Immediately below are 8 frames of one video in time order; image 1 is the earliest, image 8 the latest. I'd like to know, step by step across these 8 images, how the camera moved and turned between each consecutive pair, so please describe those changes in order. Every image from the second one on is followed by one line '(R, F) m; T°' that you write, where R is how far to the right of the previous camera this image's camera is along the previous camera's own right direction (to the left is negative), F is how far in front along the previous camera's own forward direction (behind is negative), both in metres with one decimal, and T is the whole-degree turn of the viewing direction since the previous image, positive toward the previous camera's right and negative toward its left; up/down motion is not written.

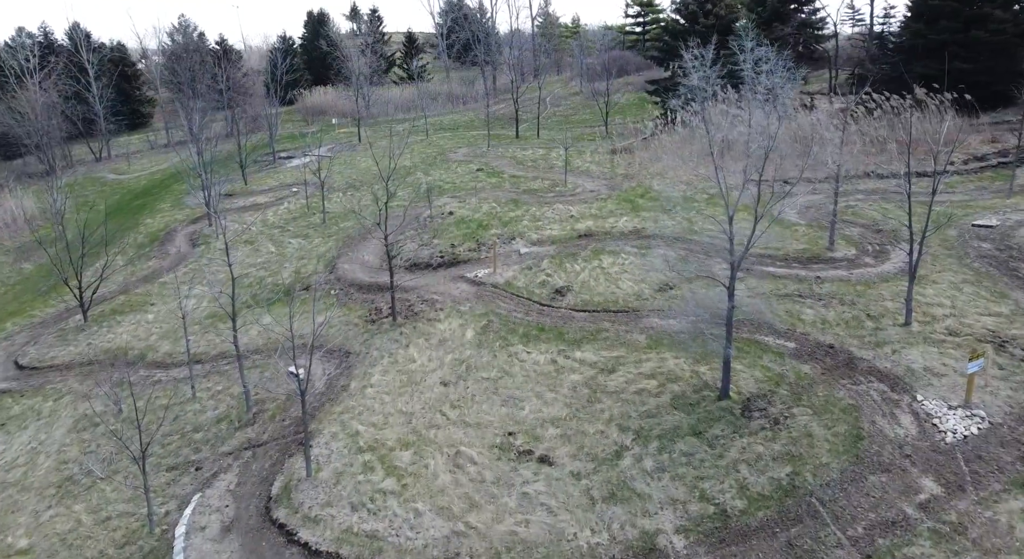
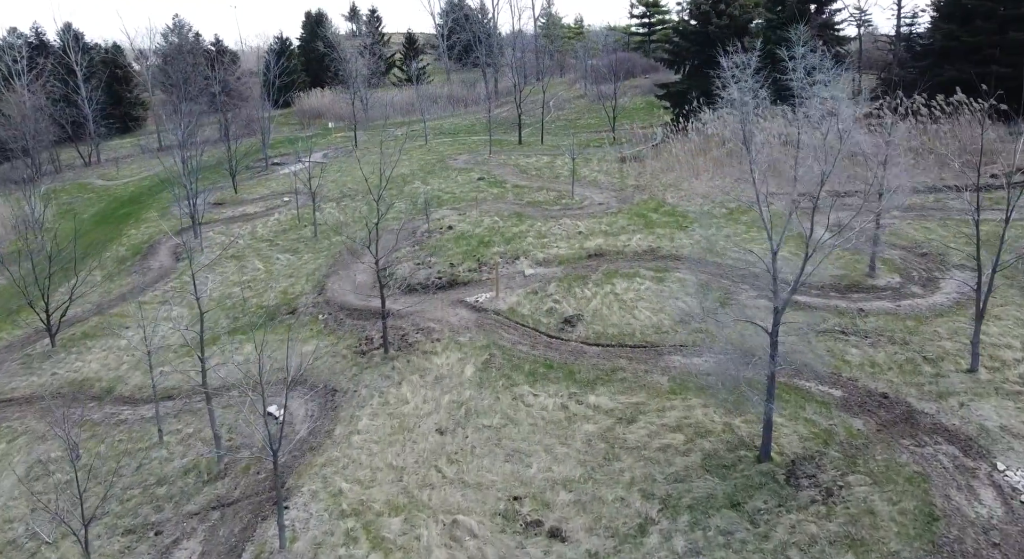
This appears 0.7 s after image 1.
(-0.1, +1.6) m; 0°
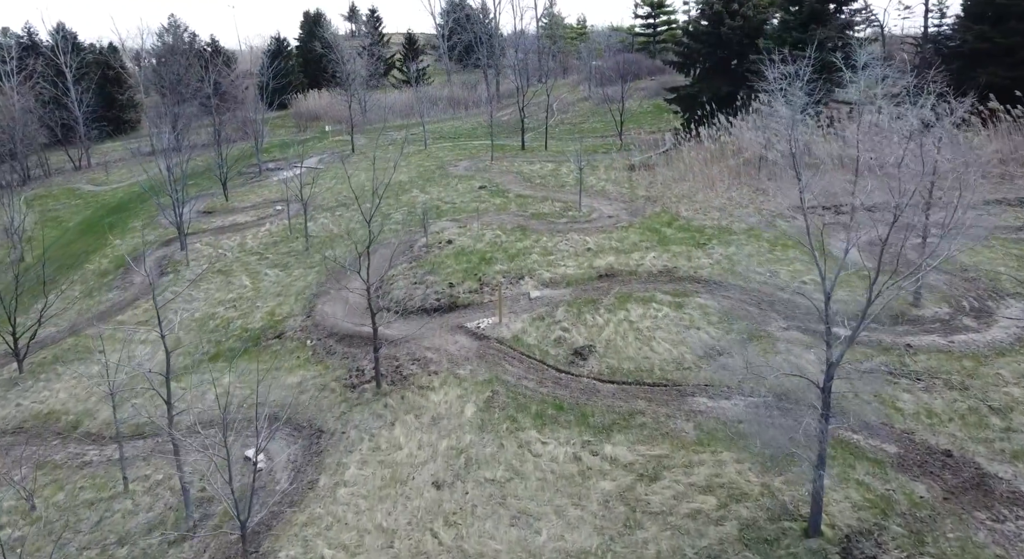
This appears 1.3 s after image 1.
(-0.1, +1.3) m; 0°
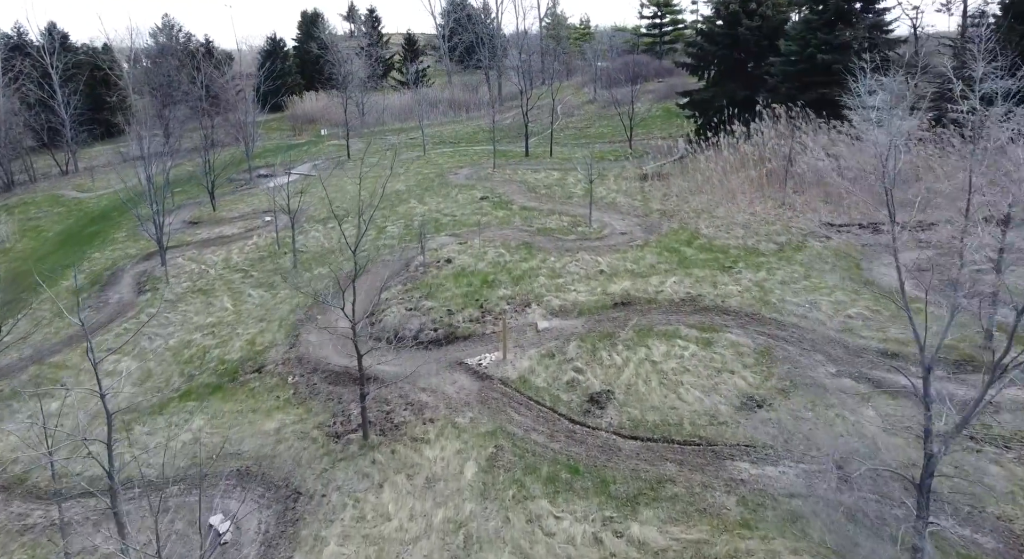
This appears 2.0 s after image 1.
(-0.1, +1.7) m; 0°
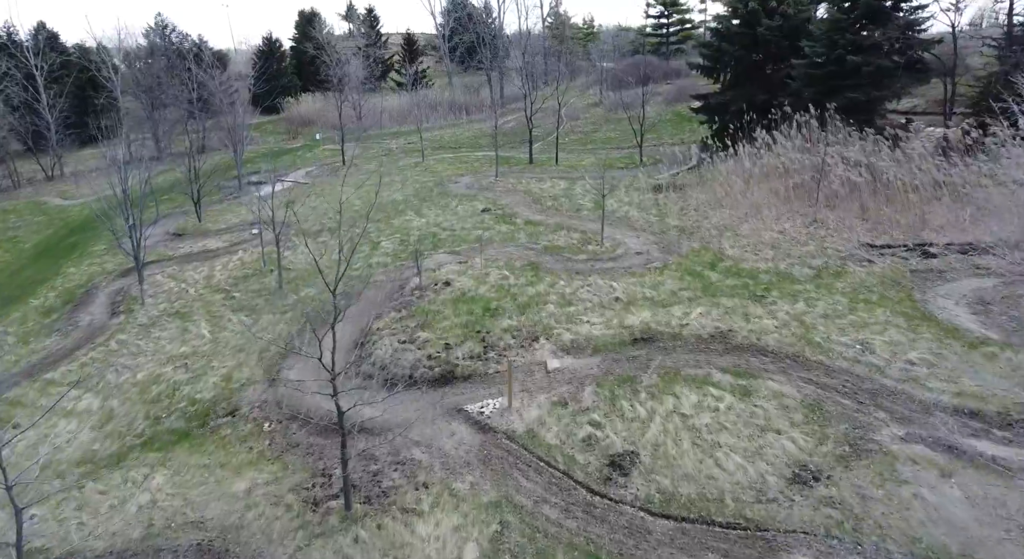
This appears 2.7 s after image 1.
(-0.1, +1.7) m; 0°
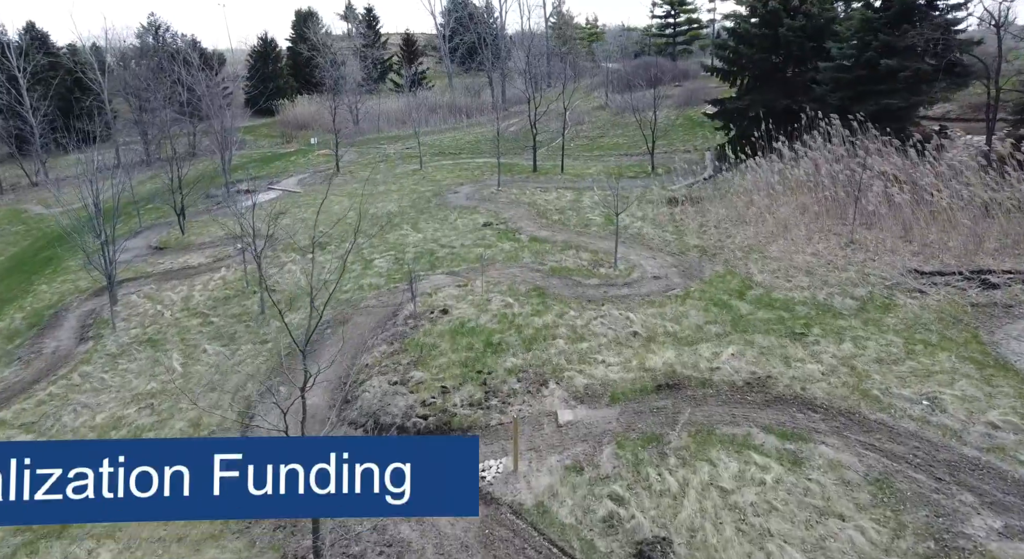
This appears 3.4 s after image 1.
(-0.1, +1.7) m; 0°
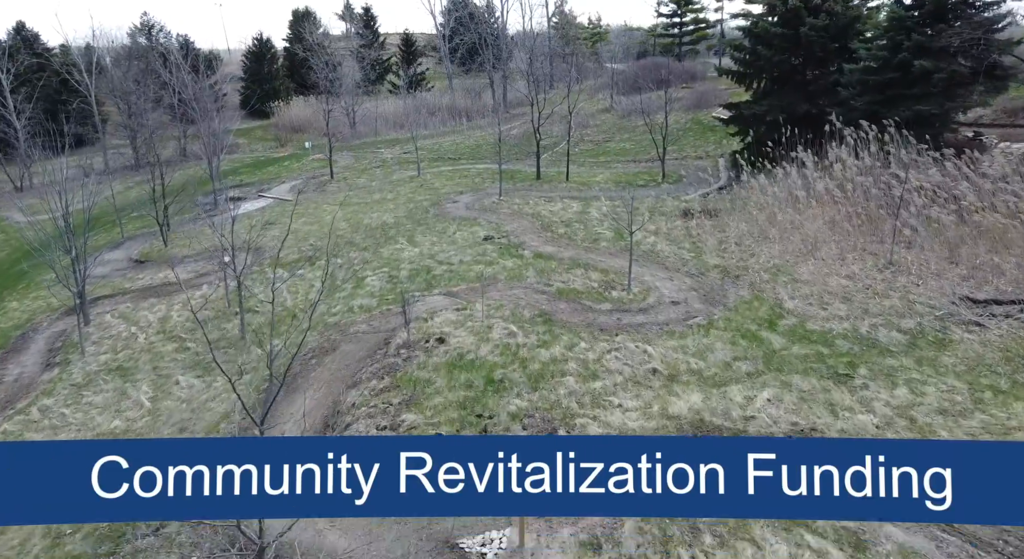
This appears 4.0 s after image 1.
(-0.1, +1.5) m; 0°
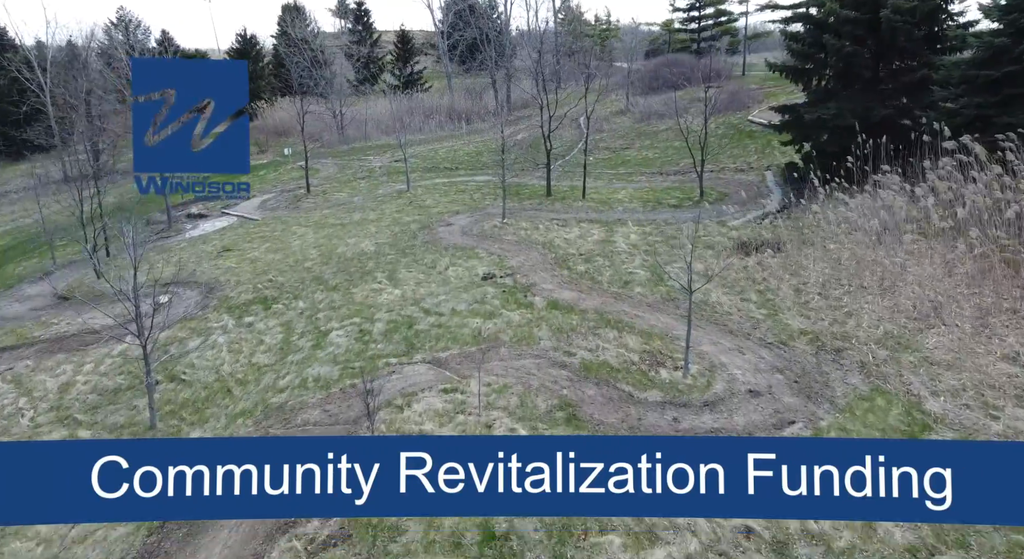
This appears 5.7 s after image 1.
(-0.1, +4.3) m; 0°
